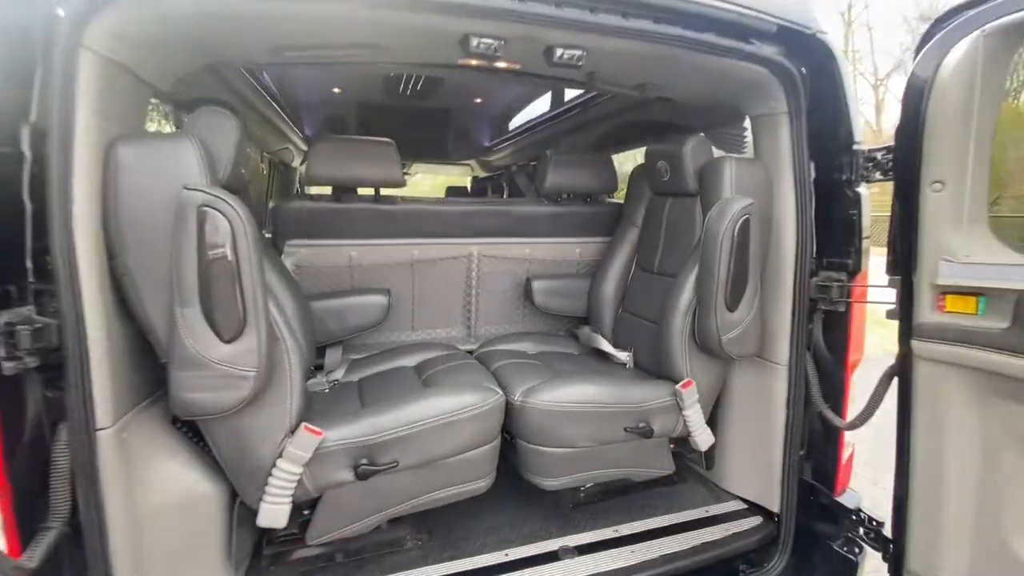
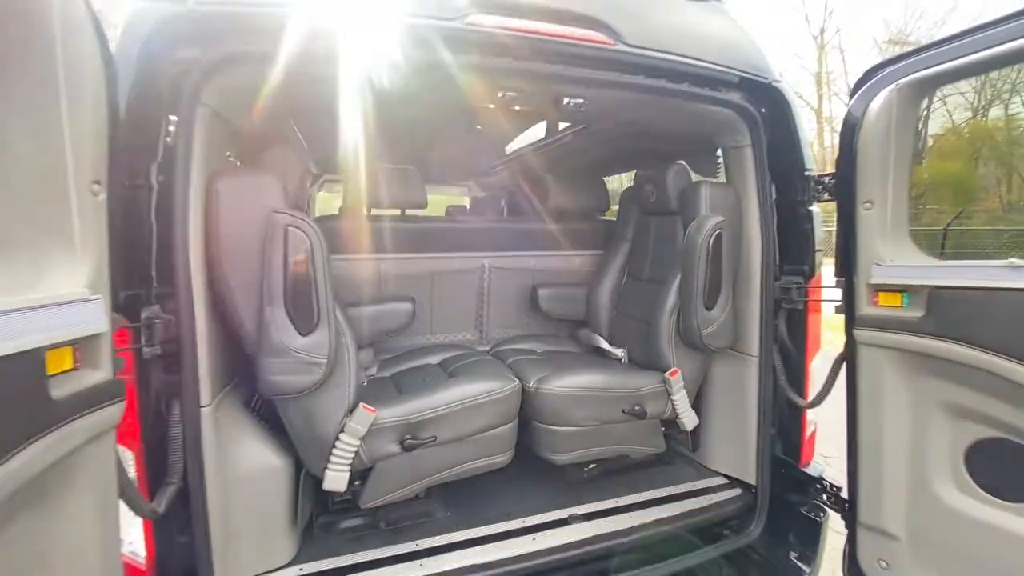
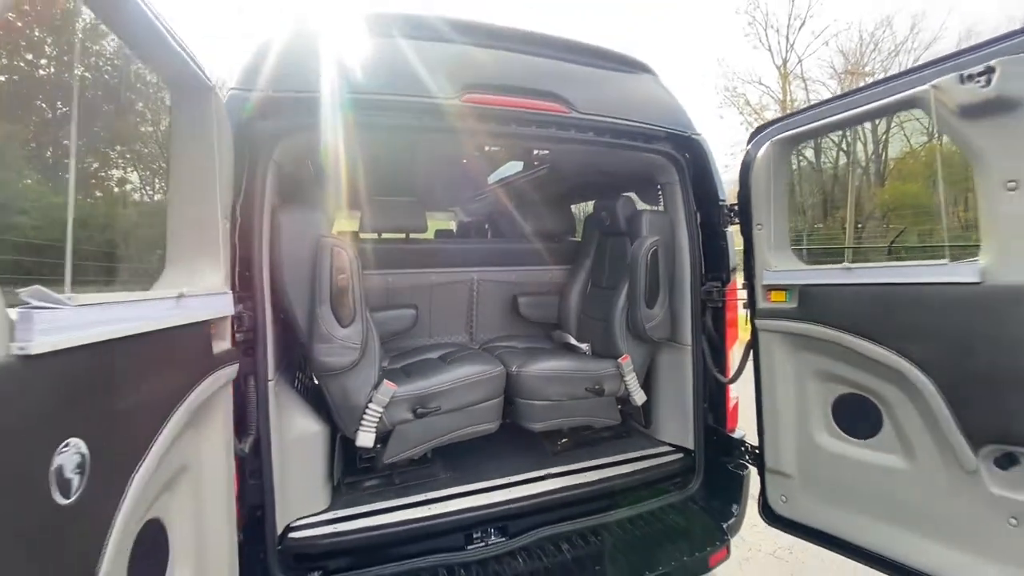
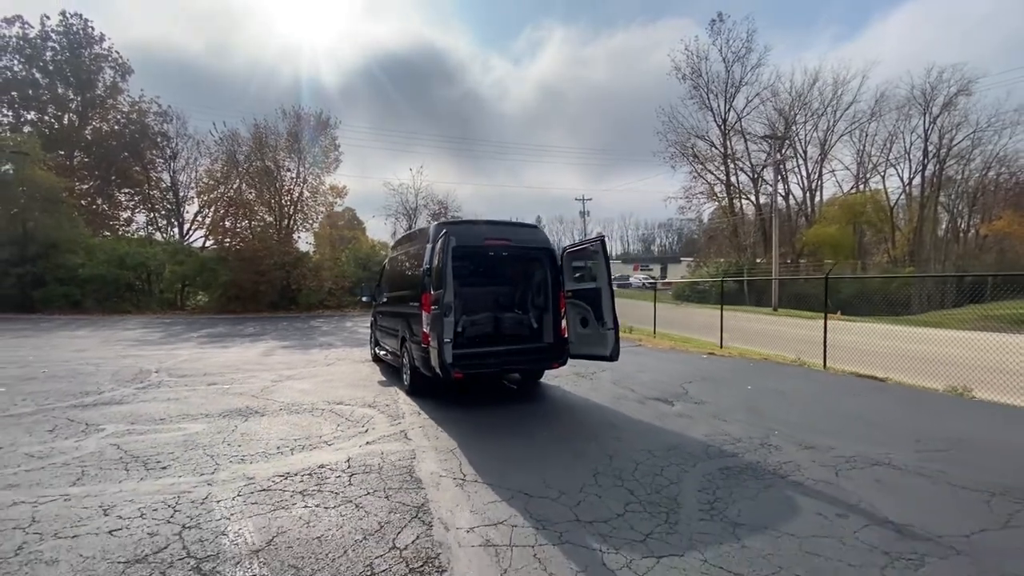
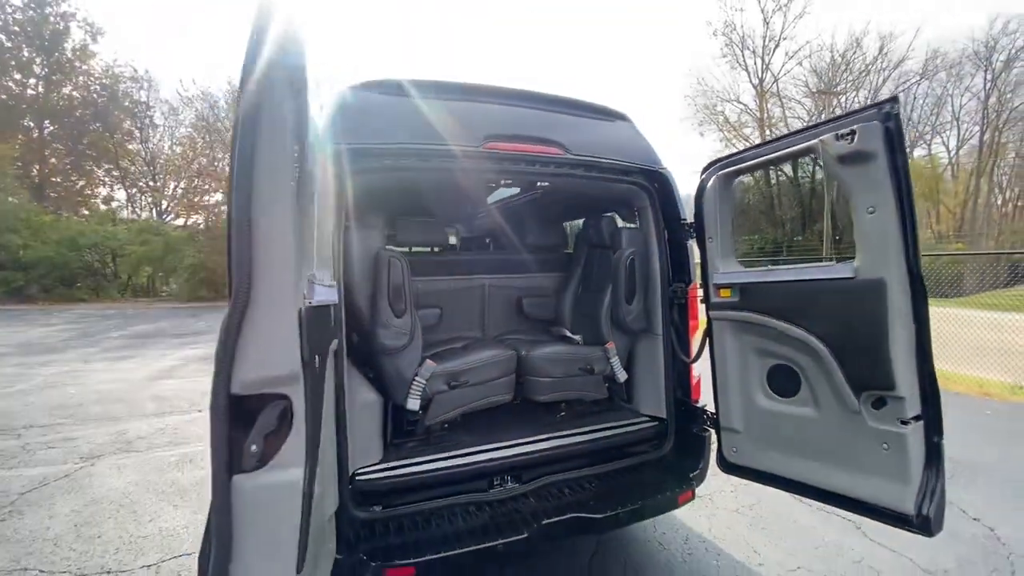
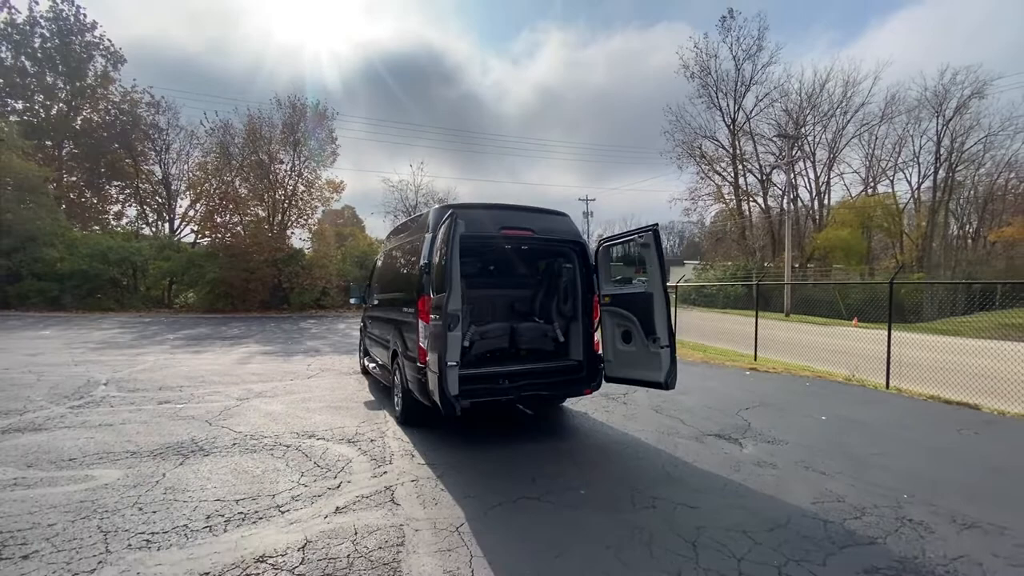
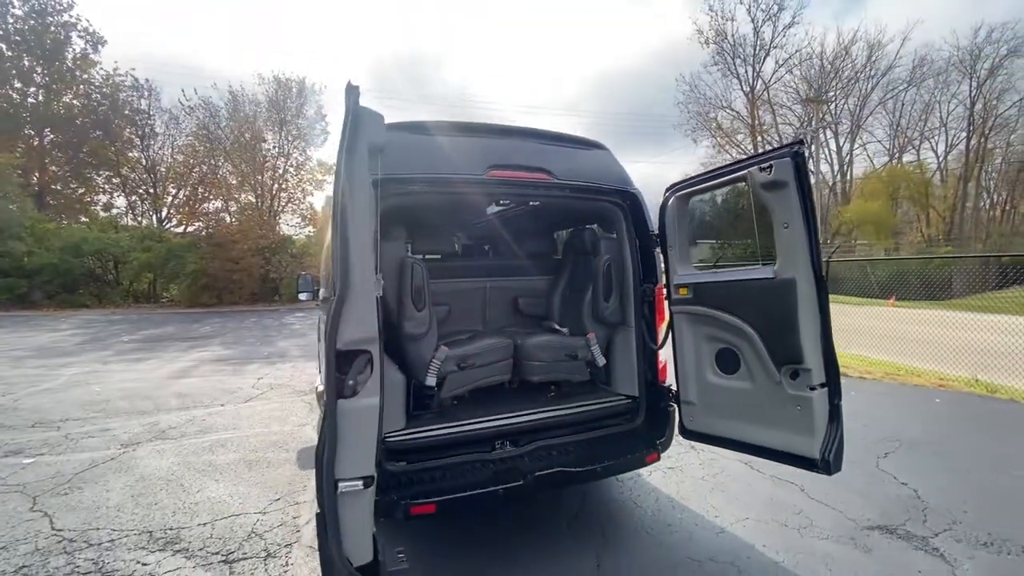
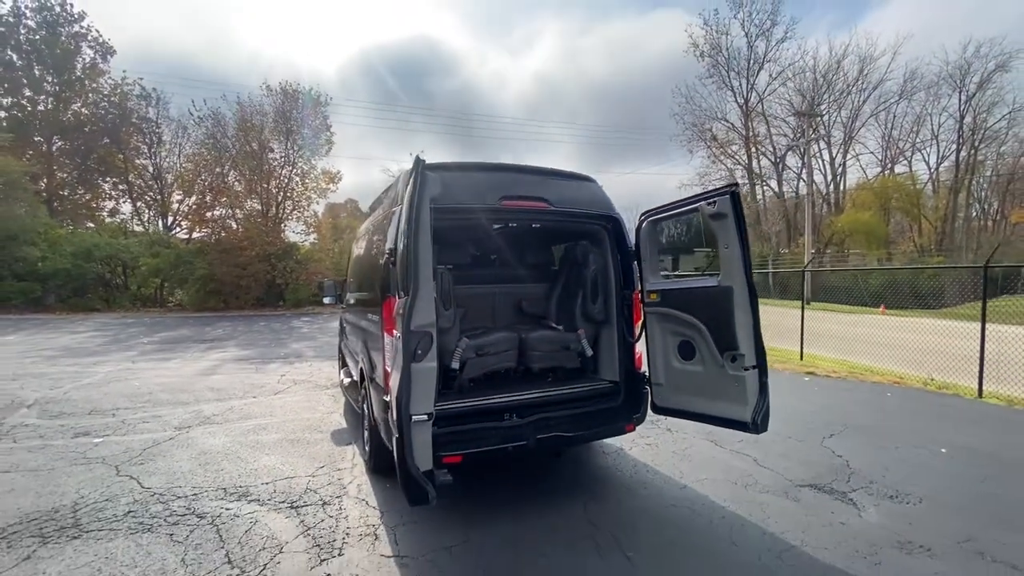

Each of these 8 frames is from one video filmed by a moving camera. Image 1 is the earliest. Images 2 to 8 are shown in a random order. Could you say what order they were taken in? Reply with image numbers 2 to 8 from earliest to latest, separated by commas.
2, 3, 5, 7, 8, 6, 4
